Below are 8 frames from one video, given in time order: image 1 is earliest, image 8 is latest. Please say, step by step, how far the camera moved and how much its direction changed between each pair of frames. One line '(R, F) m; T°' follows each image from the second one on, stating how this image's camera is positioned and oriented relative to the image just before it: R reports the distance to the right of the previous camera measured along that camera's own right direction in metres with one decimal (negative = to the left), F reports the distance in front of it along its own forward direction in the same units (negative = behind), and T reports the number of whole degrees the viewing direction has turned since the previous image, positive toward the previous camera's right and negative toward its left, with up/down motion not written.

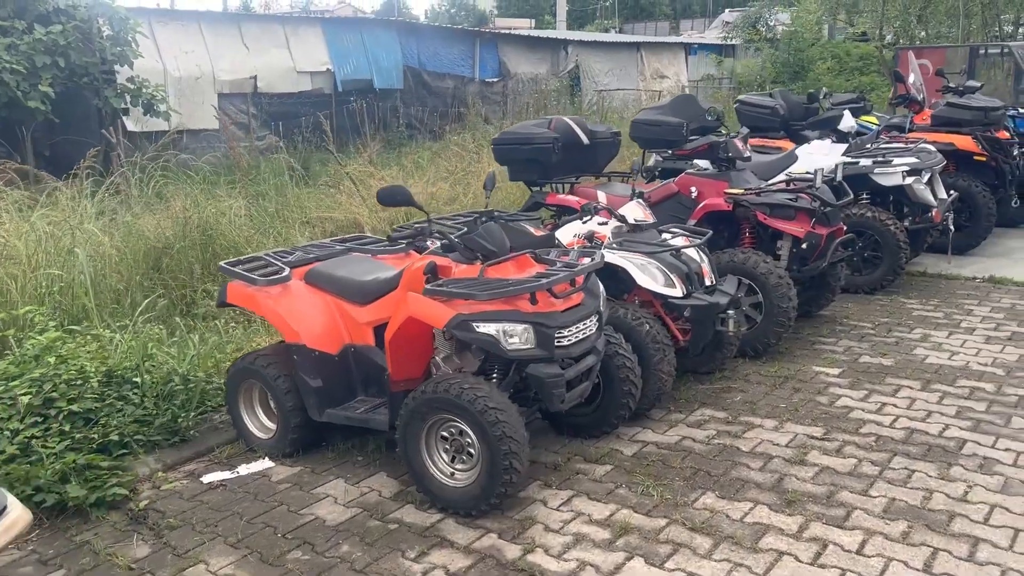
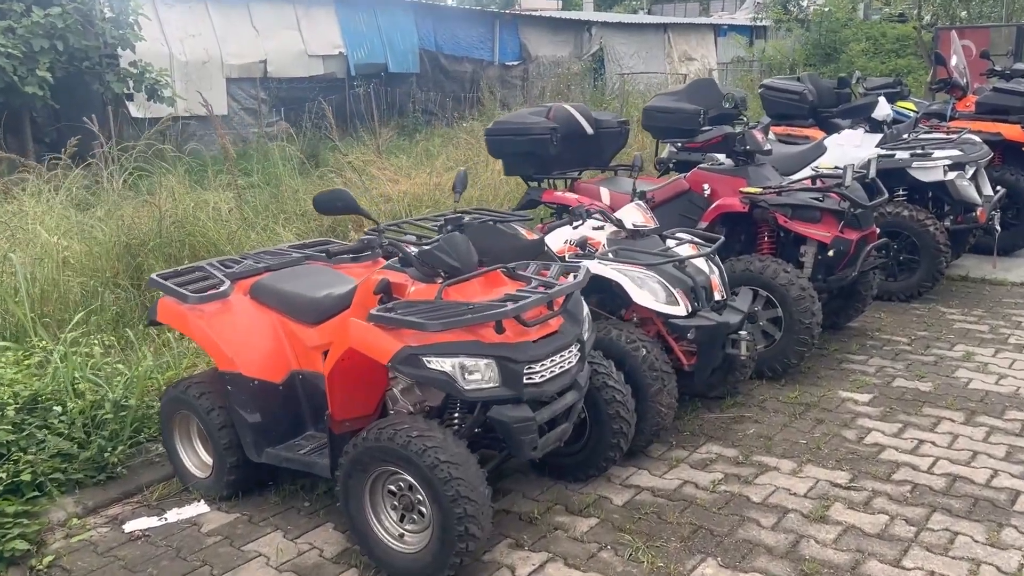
(+0.2, +0.6) m; -2°
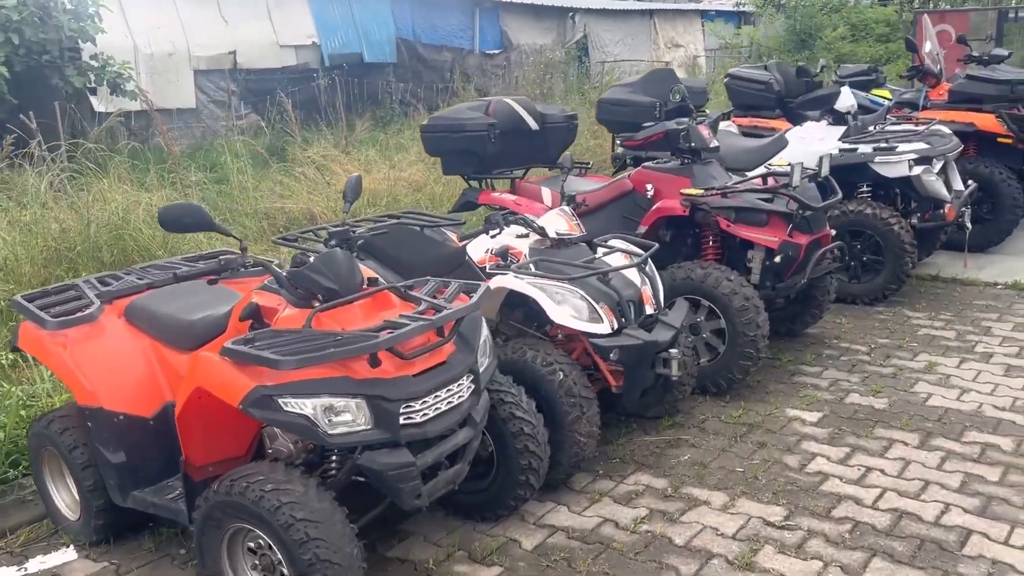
(+0.4, +0.4) m; 0°
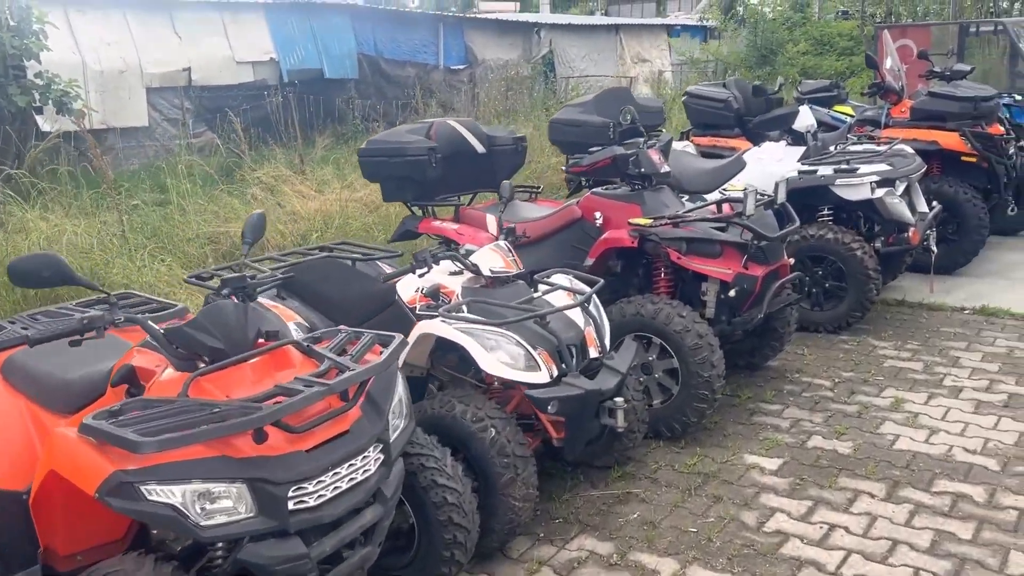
(+0.2, +0.4) m; +2°
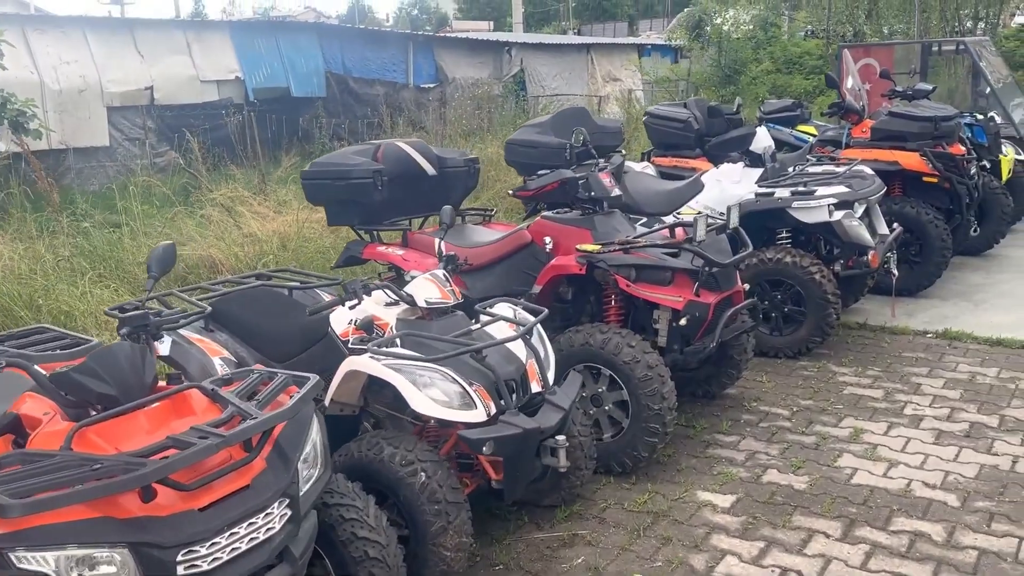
(+0.2, +0.2) m; +2°
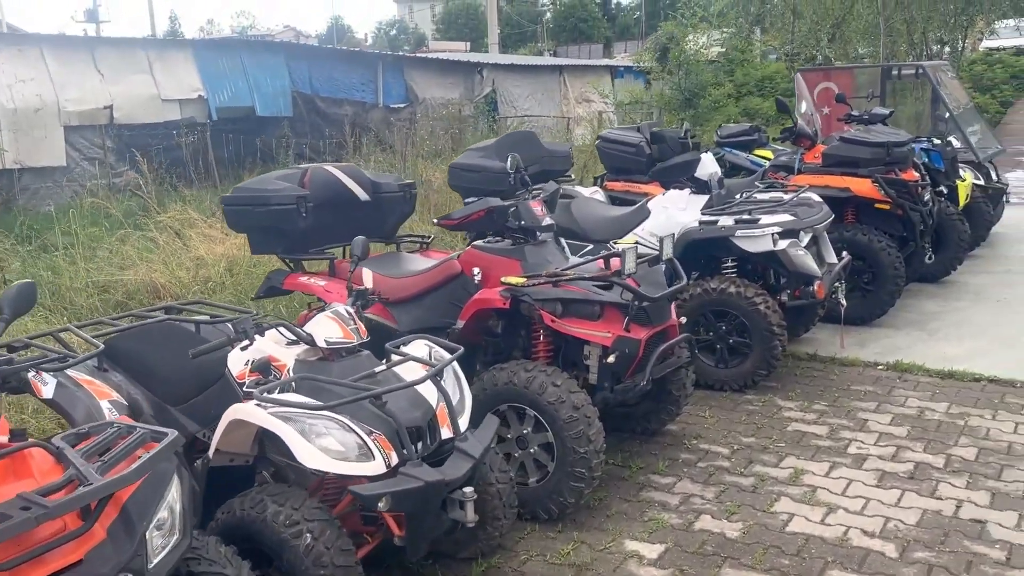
(+0.3, +0.2) m; +1°
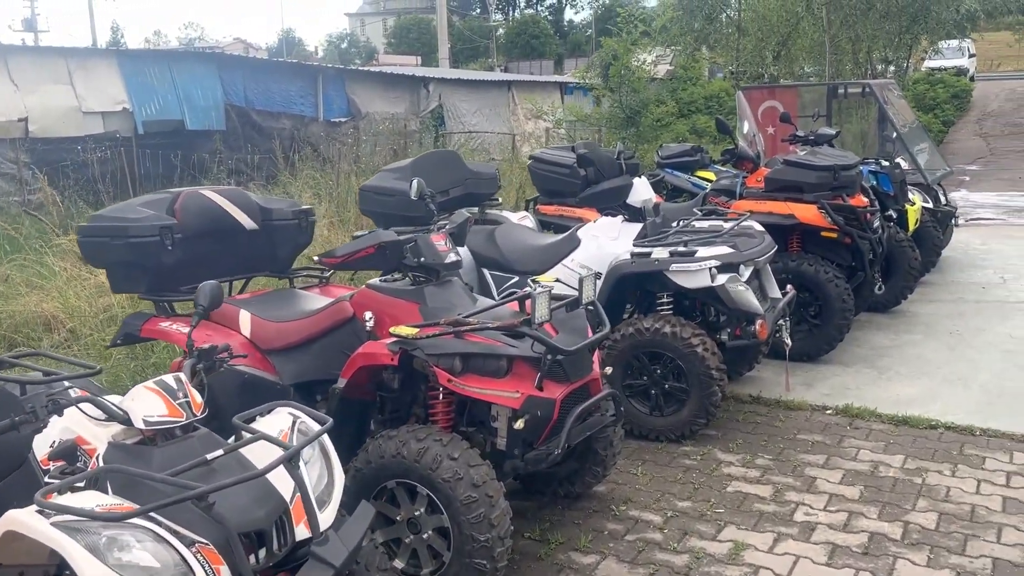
(+0.3, +0.6) m; +3°
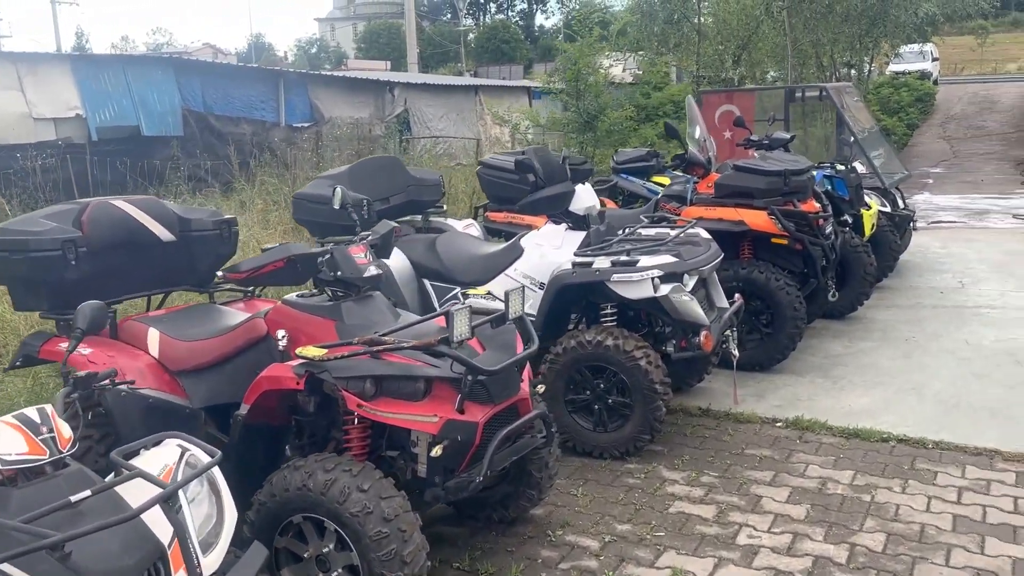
(+0.2, +0.2) m; +2°
